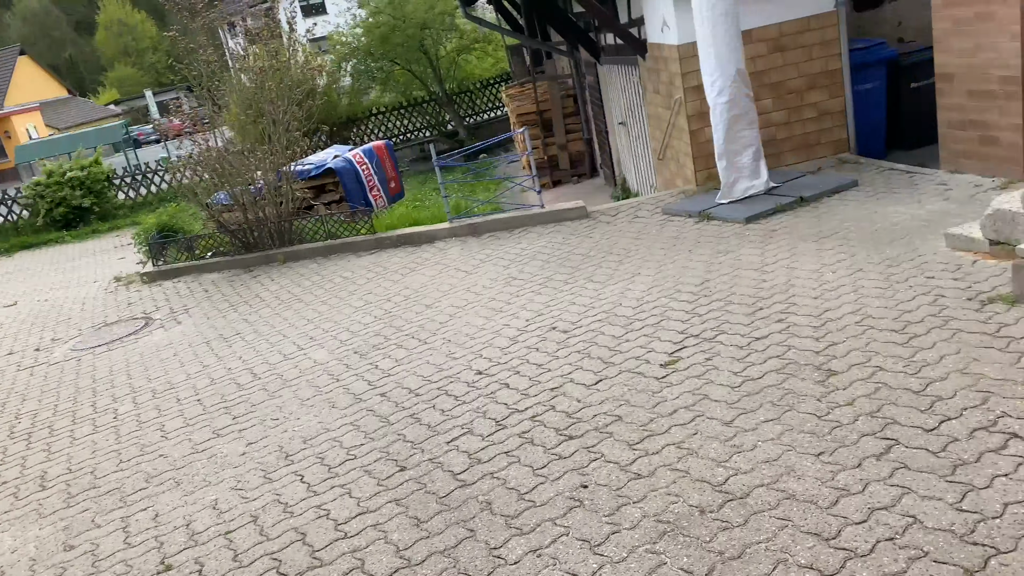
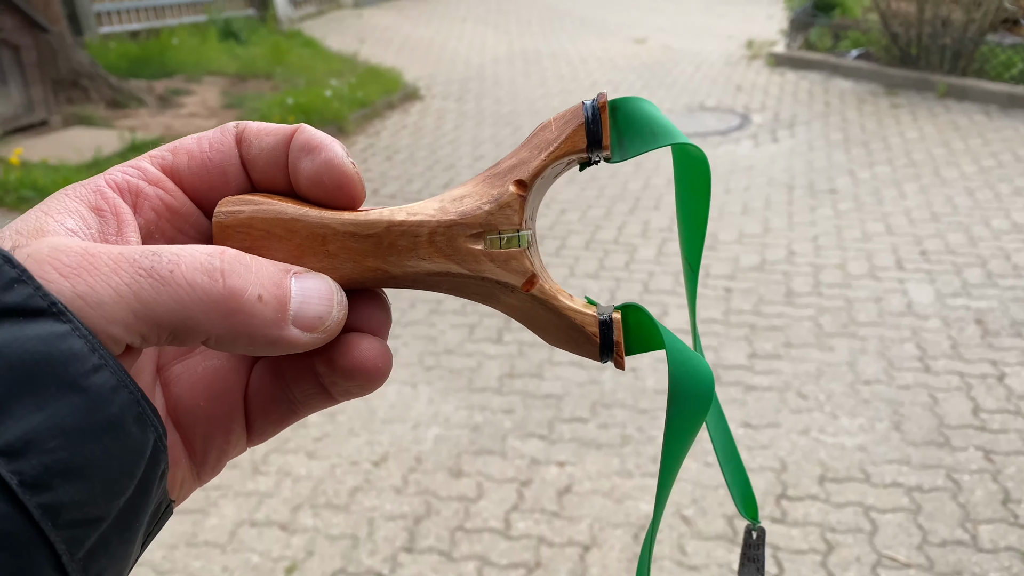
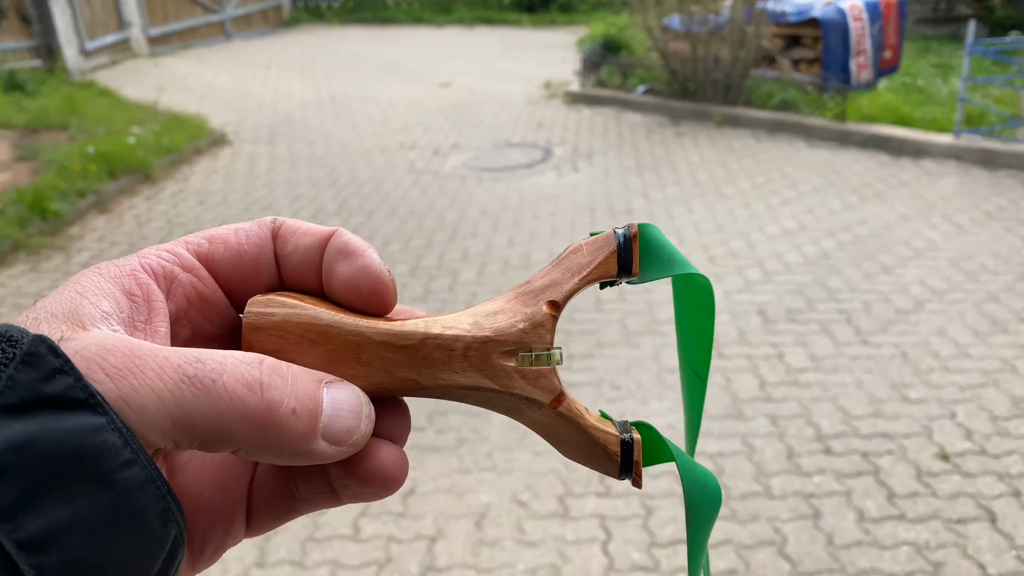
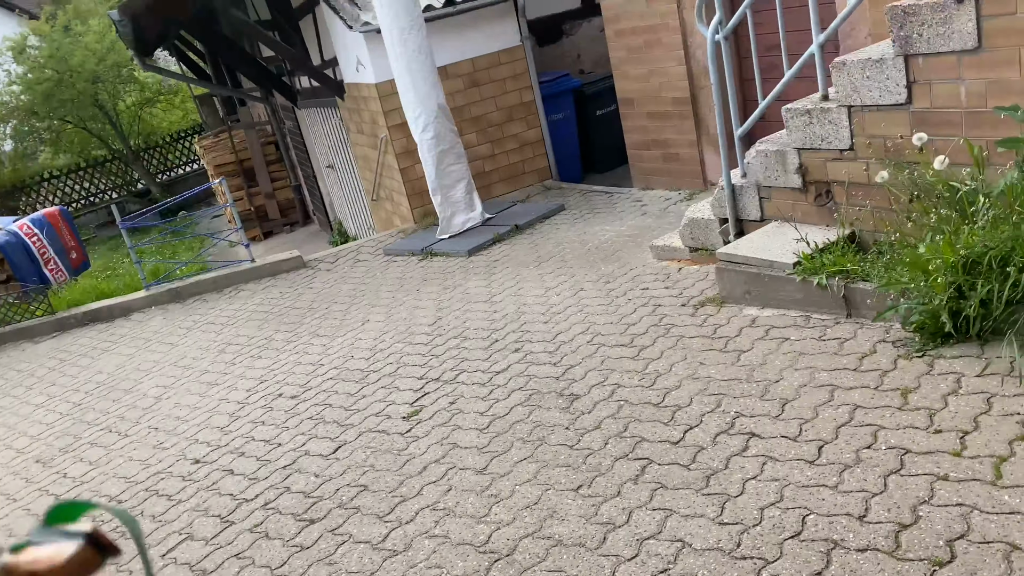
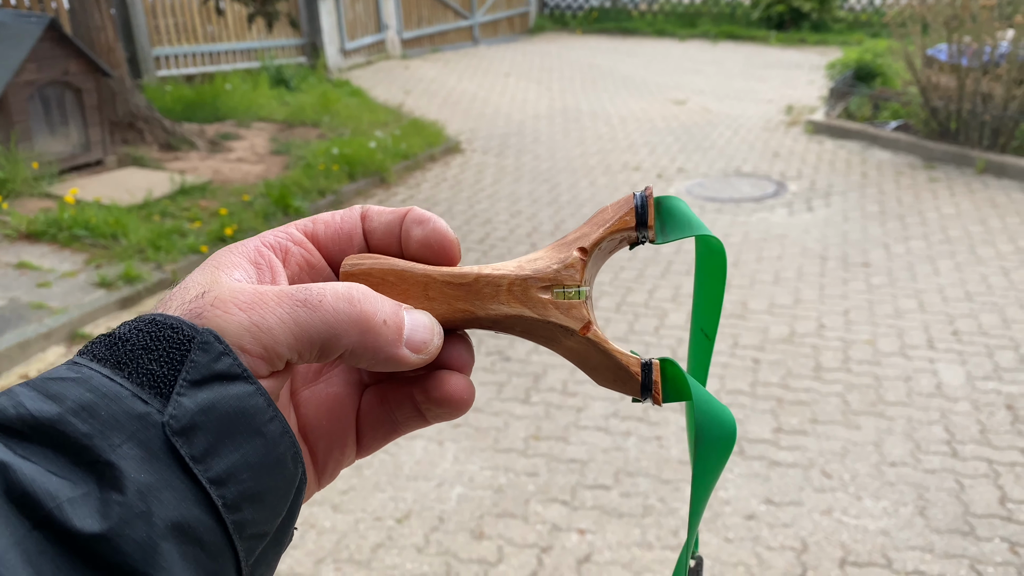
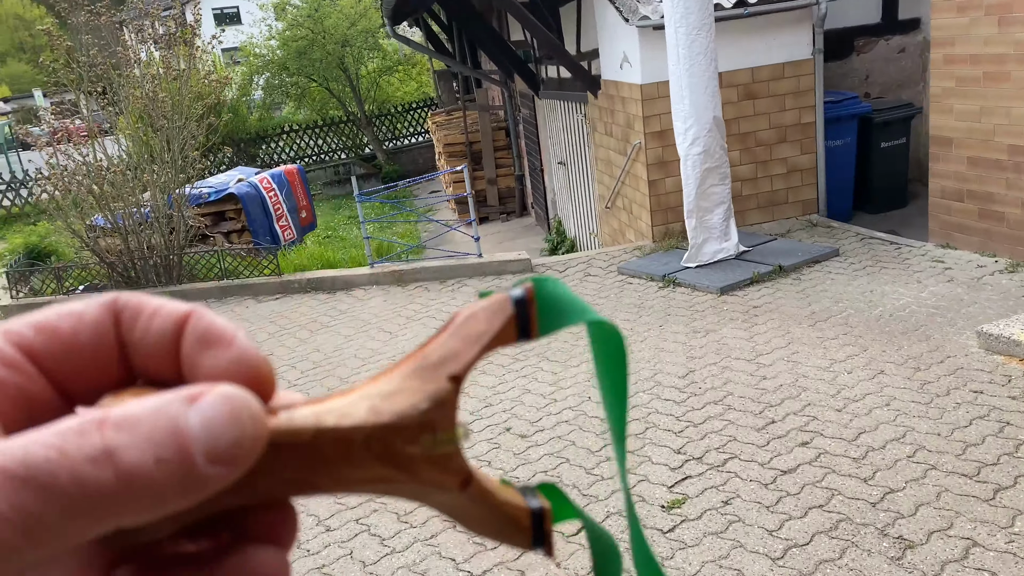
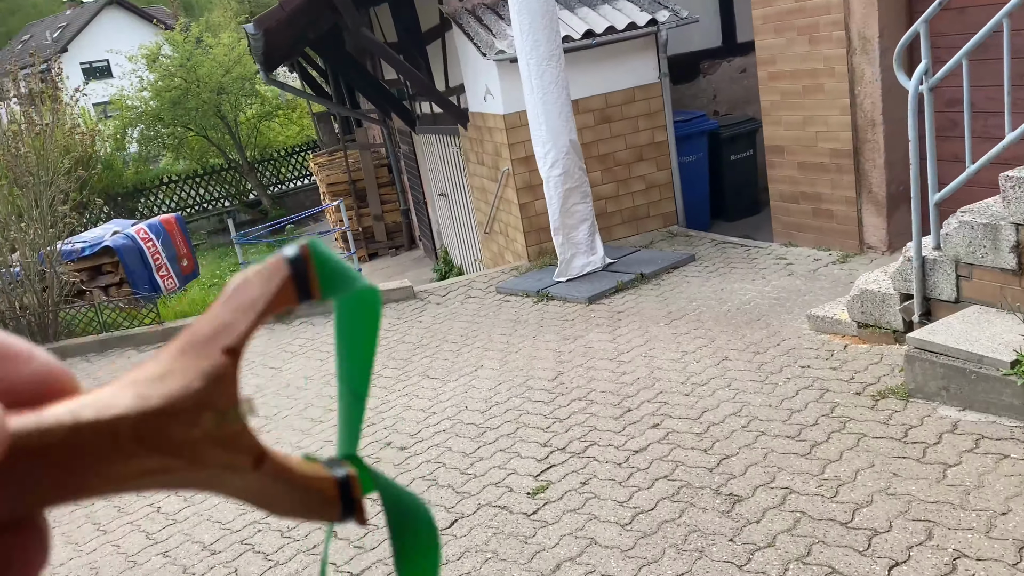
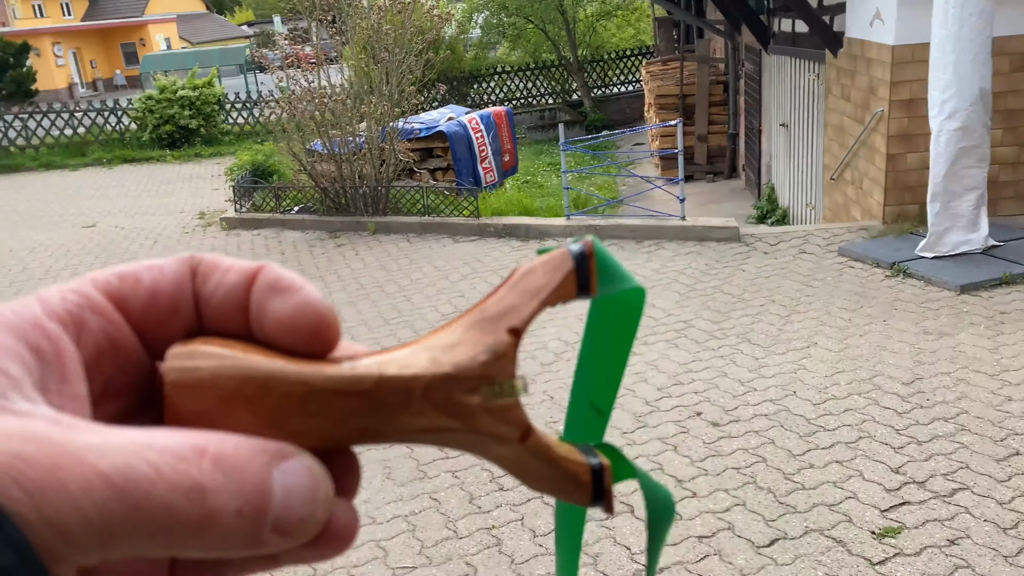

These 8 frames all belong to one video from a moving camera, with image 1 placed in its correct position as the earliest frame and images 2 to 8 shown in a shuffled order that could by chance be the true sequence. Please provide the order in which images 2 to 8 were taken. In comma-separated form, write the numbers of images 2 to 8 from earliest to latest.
4, 7, 6, 8, 3, 2, 5
